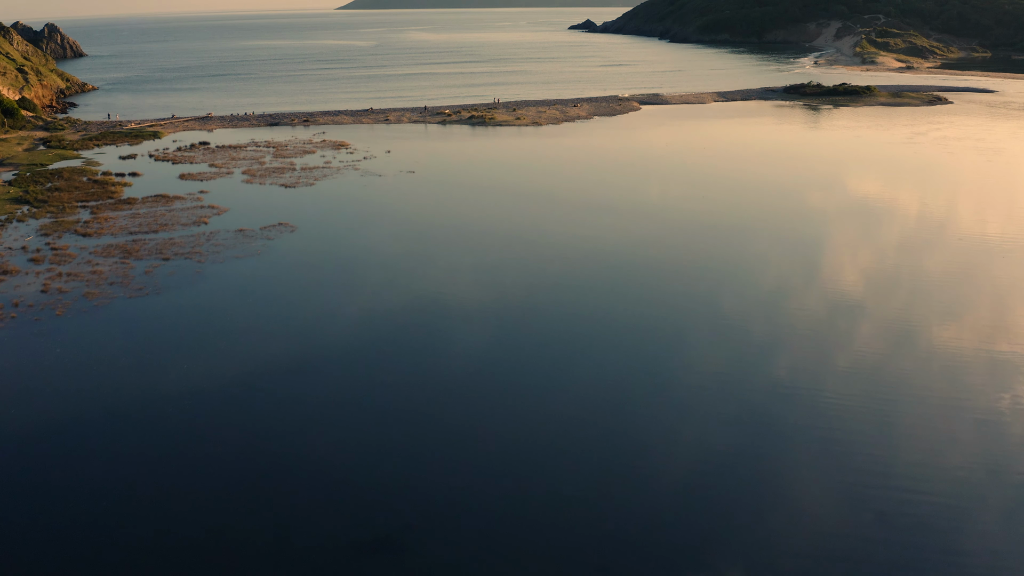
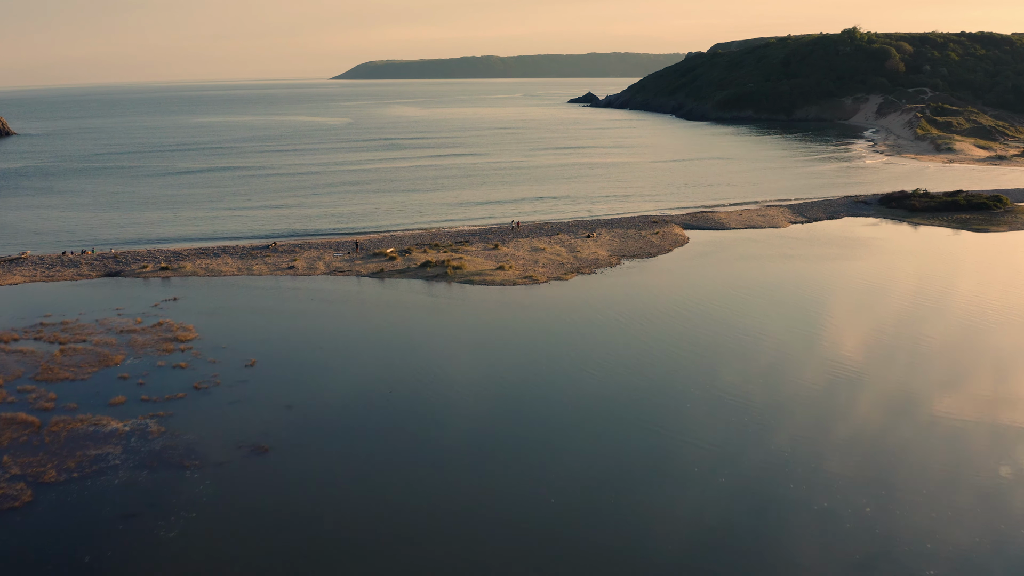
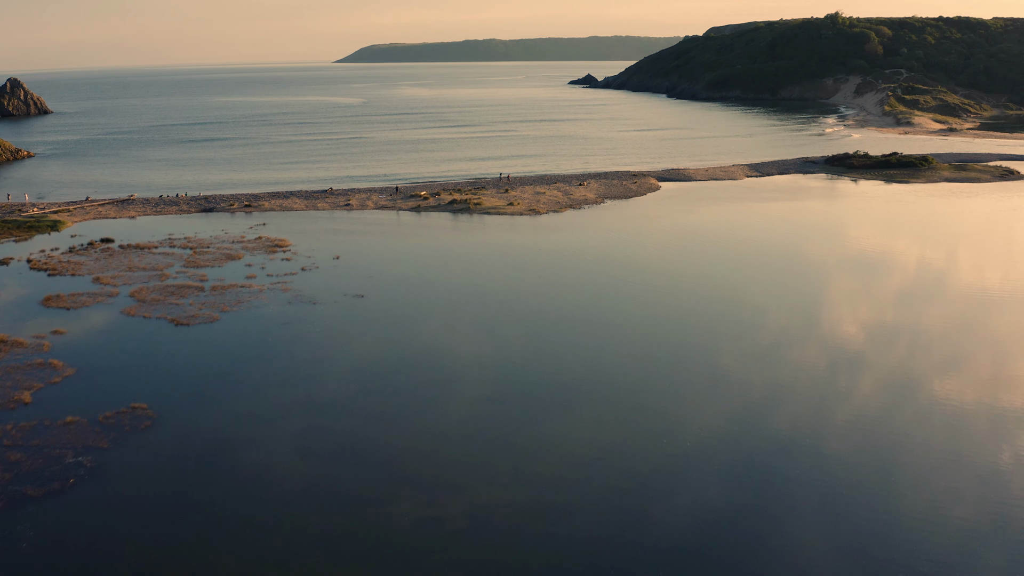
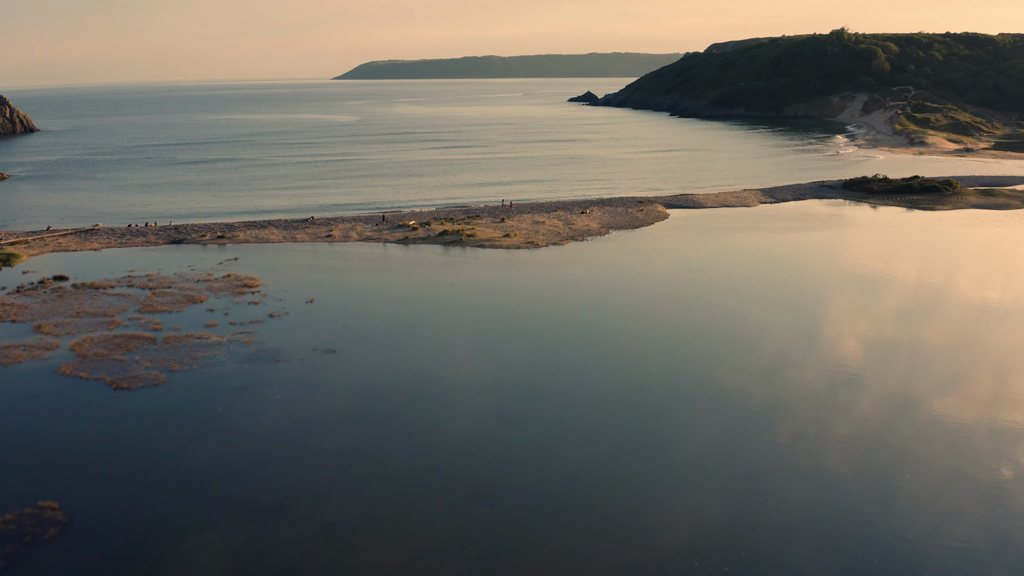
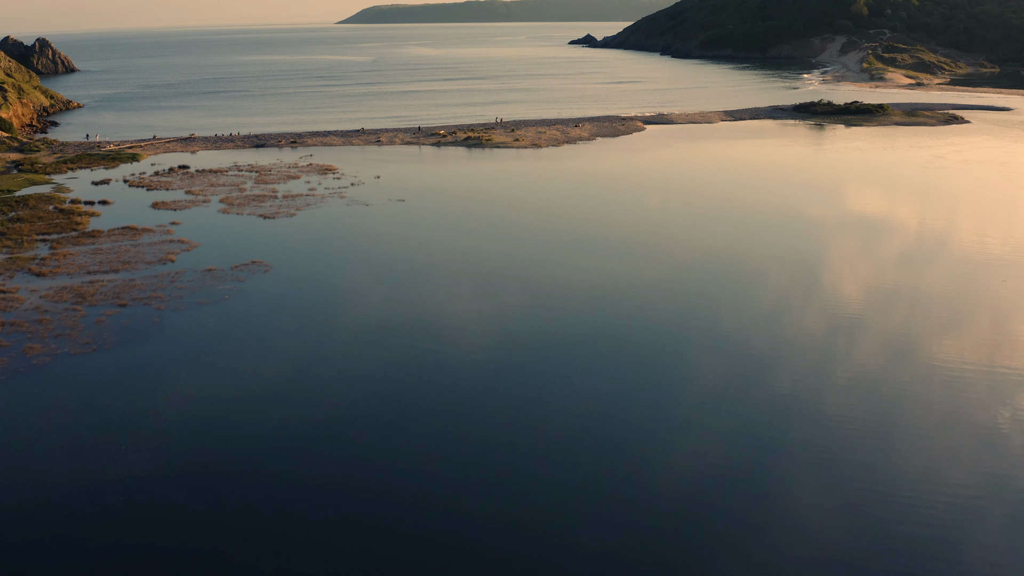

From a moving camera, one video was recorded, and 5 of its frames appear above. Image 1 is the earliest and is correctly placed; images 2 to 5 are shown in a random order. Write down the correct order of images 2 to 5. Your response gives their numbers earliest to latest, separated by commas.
5, 3, 4, 2
